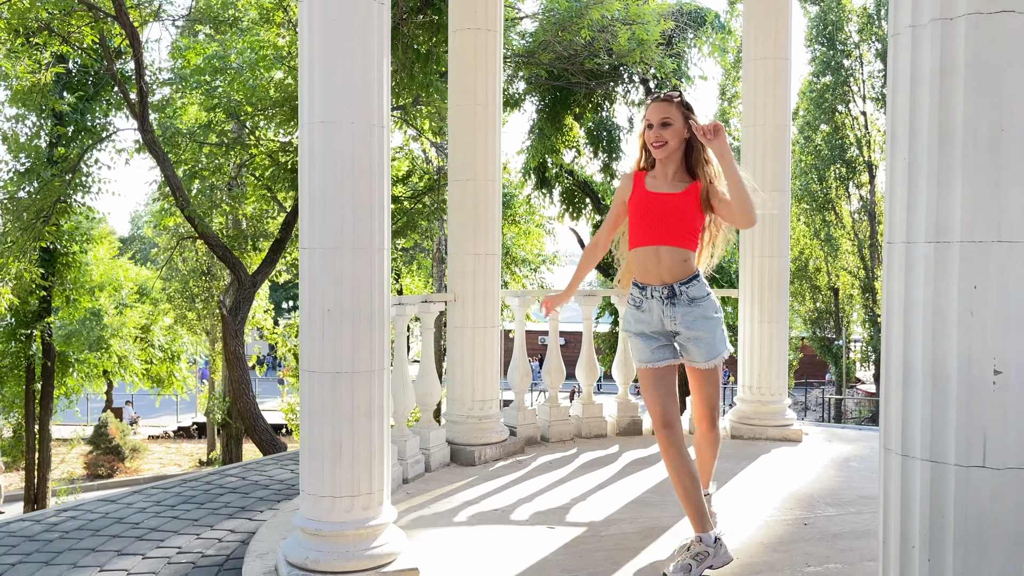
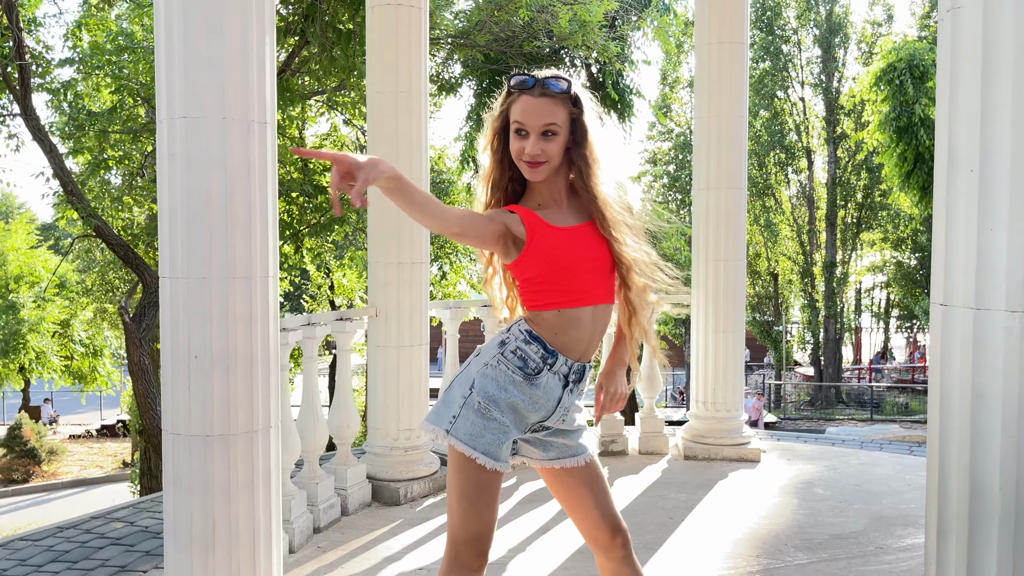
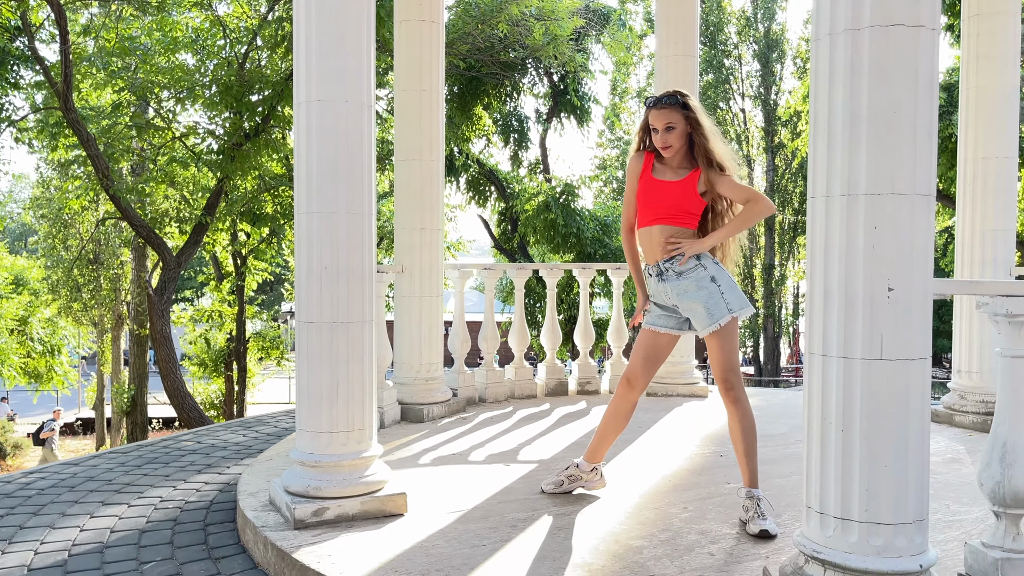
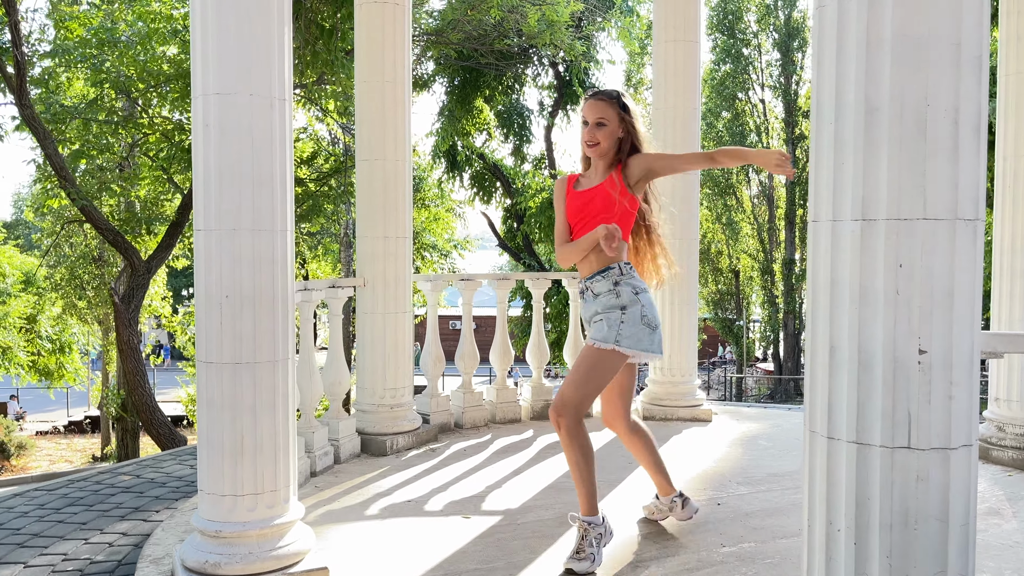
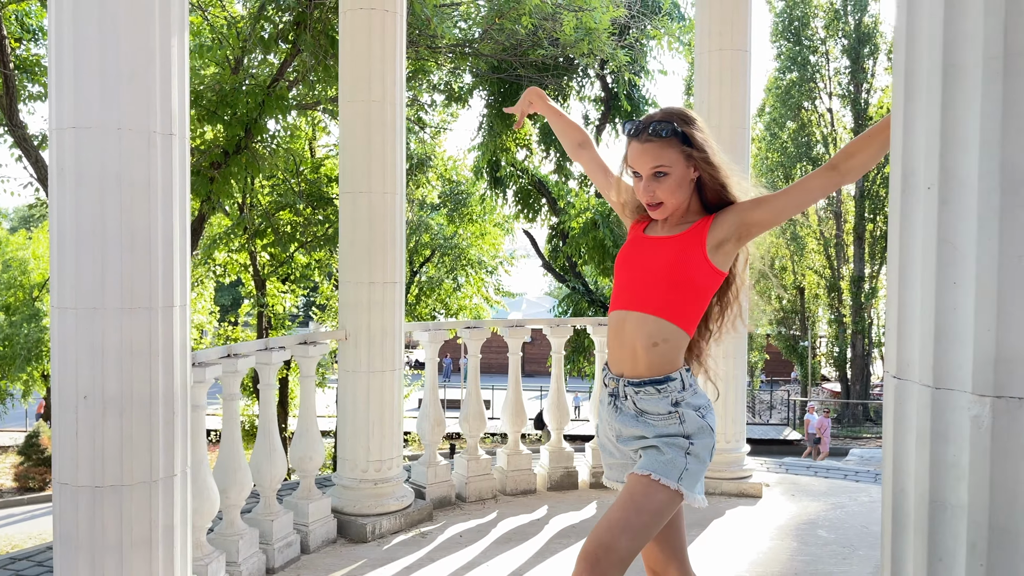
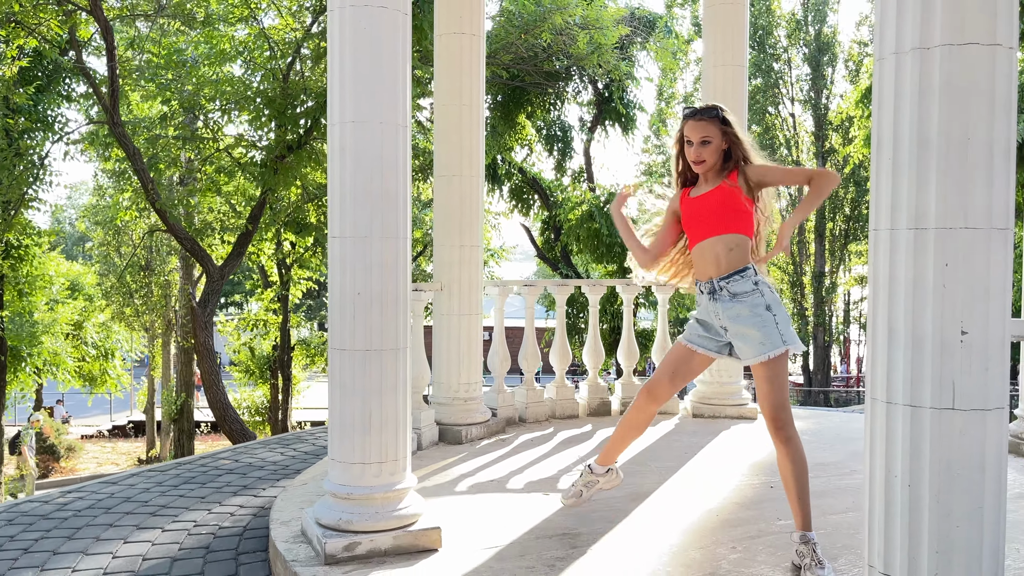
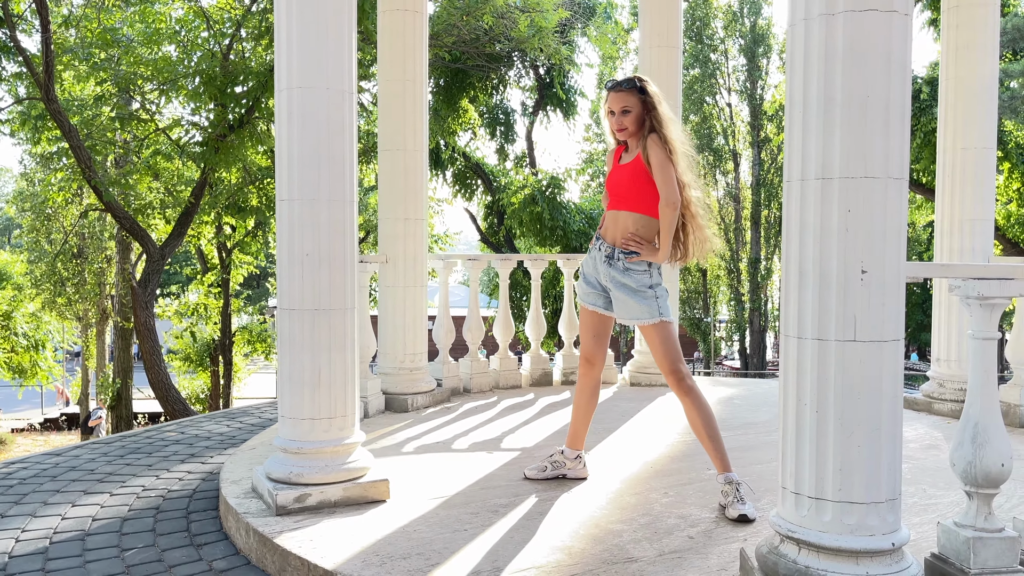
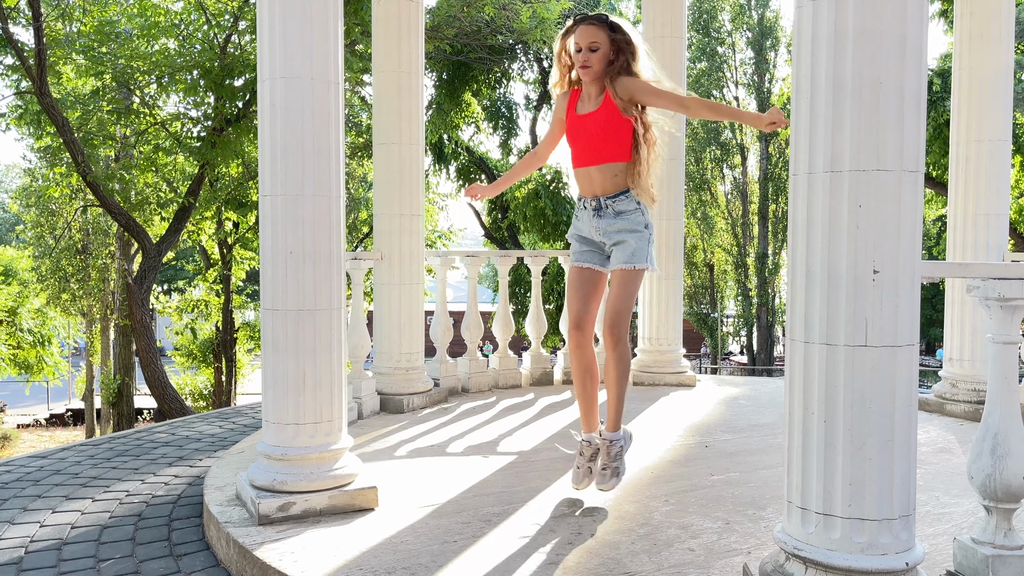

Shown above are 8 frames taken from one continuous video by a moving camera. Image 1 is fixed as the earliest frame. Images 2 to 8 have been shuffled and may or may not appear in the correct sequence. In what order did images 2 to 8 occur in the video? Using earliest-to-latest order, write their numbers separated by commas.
6, 3, 7, 8, 4, 2, 5
